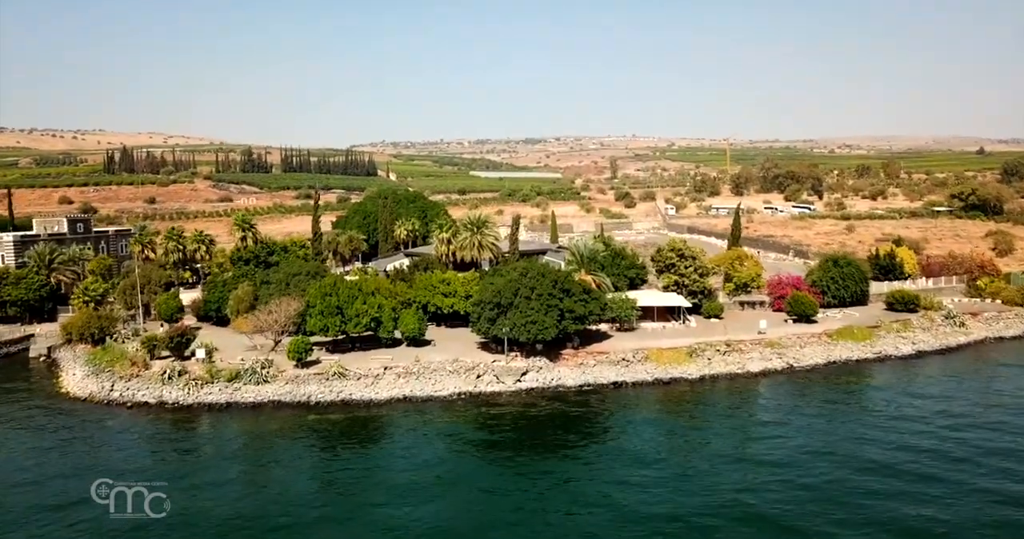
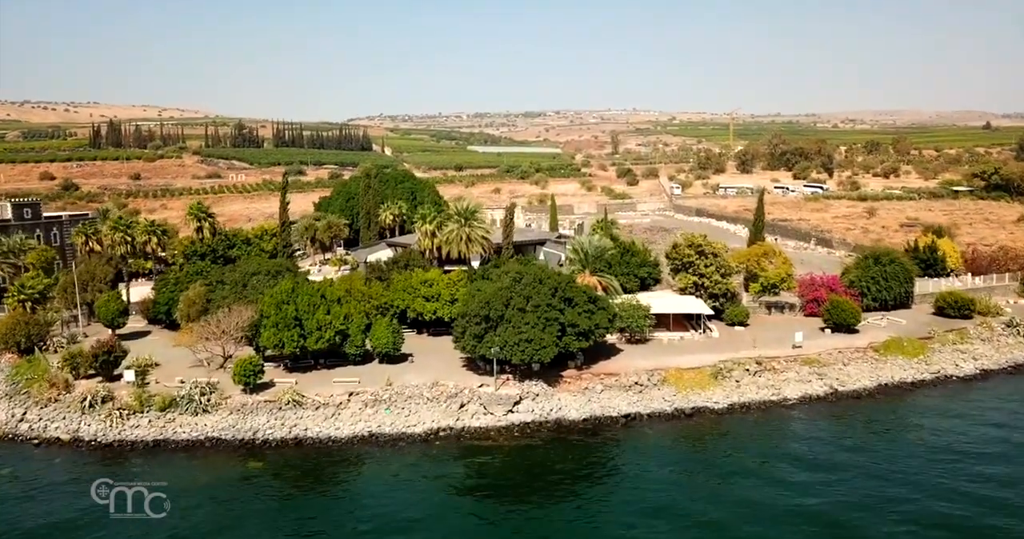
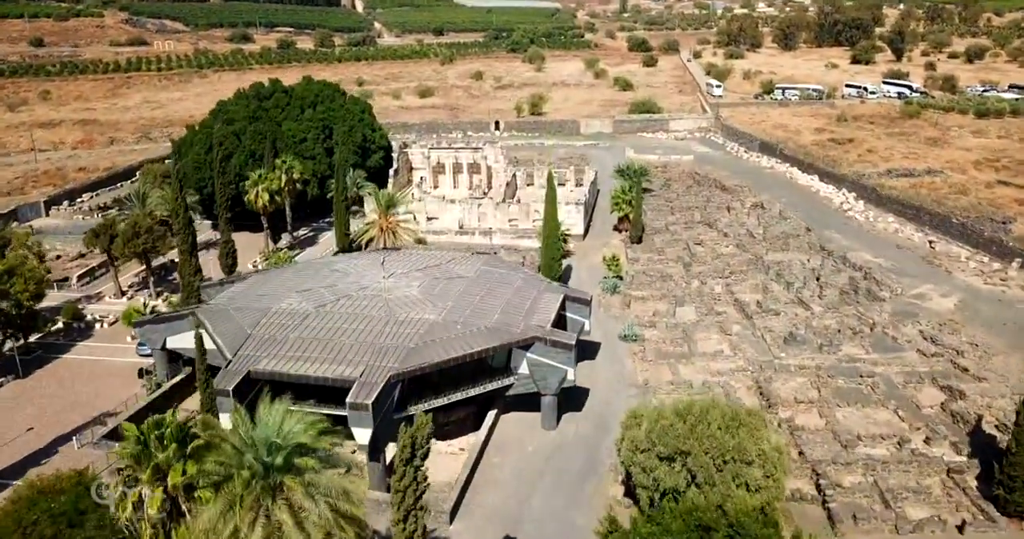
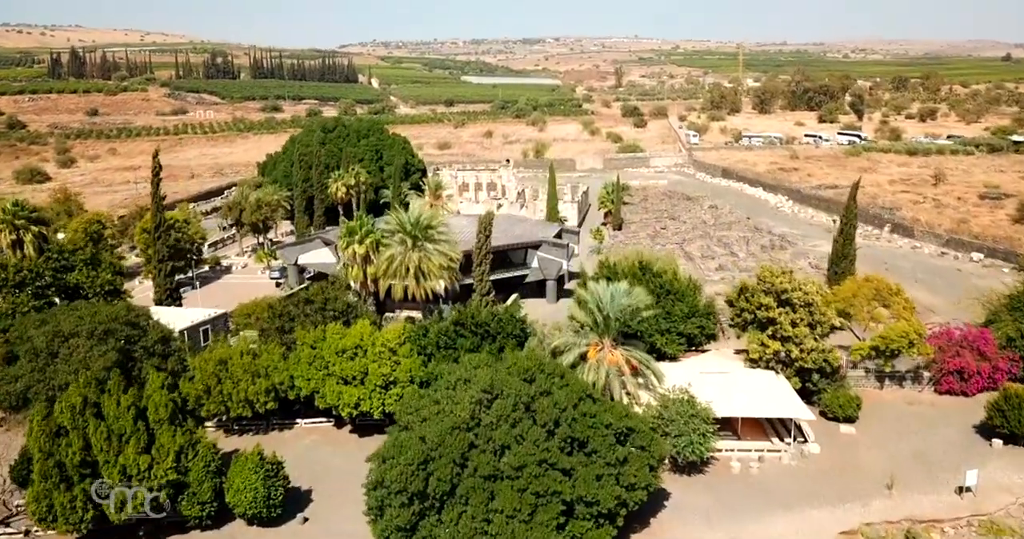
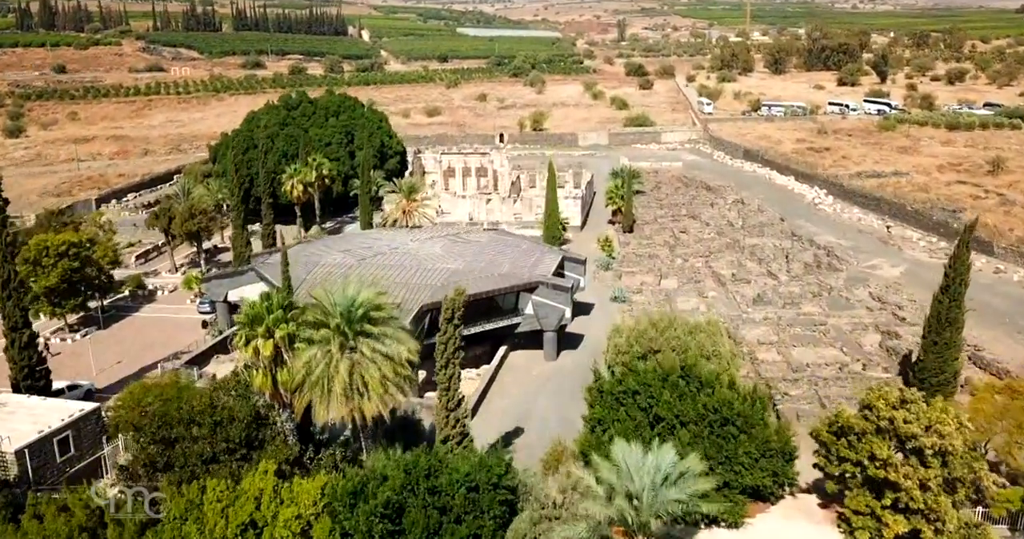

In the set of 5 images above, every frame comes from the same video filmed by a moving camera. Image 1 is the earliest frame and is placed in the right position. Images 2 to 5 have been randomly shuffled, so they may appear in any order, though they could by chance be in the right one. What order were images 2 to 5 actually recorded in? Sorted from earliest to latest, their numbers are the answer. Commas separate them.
2, 4, 5, 3
